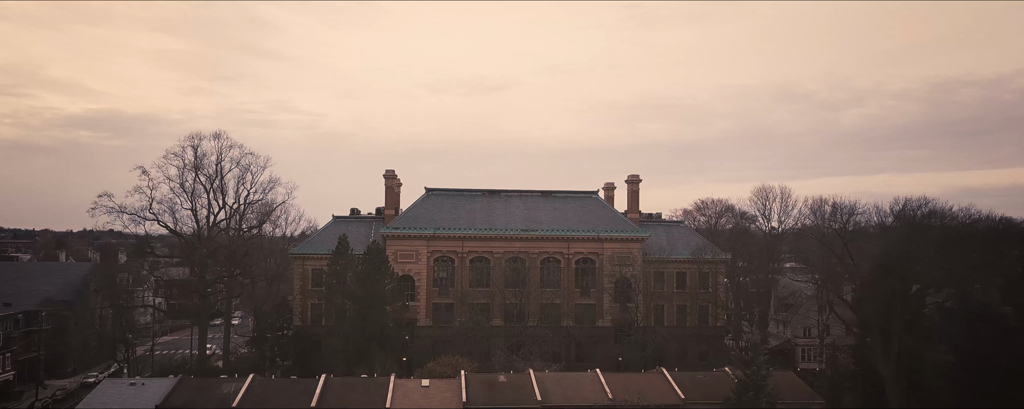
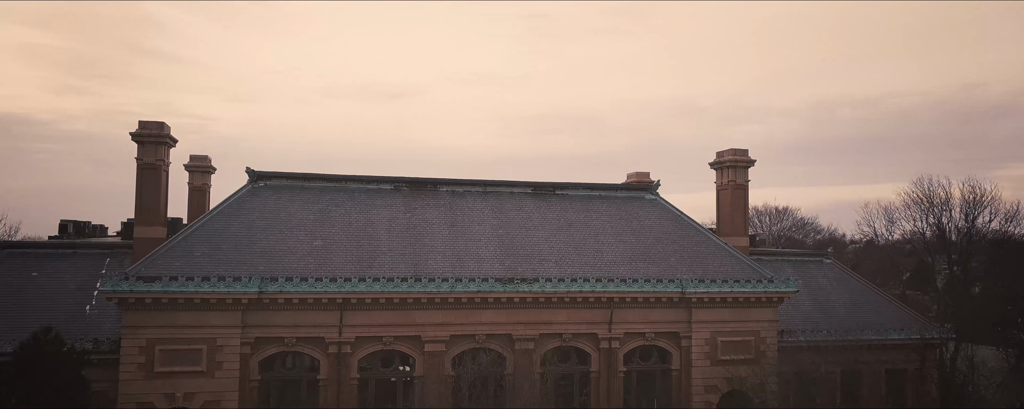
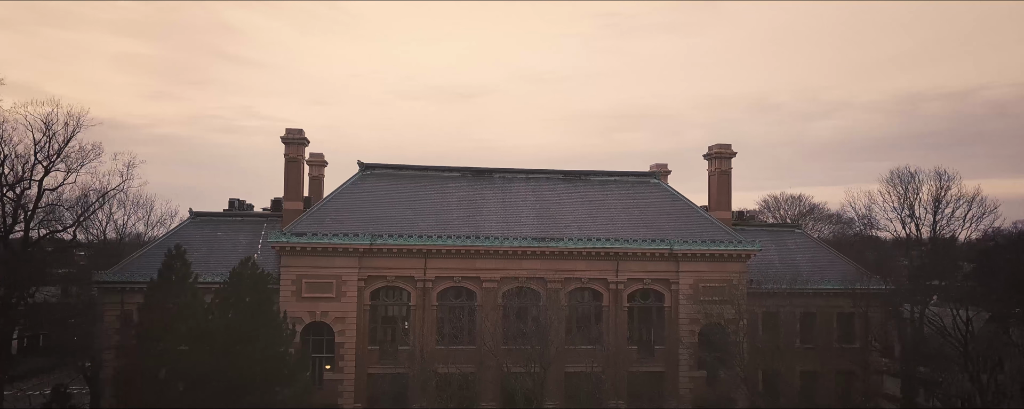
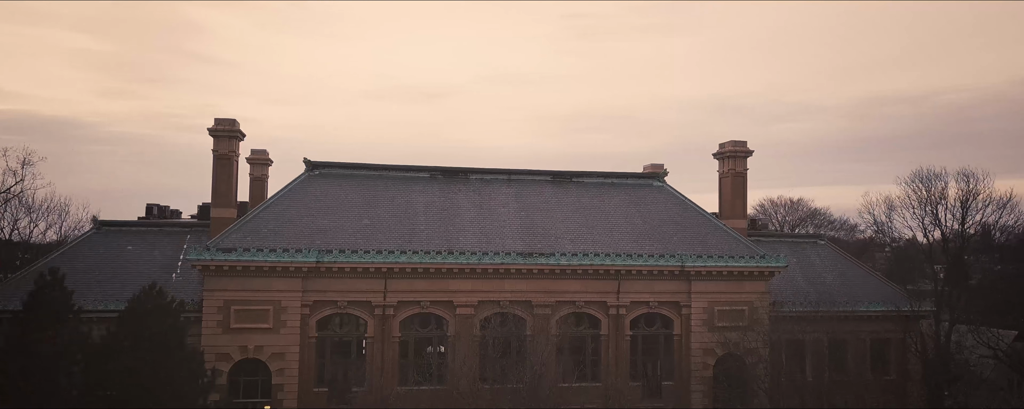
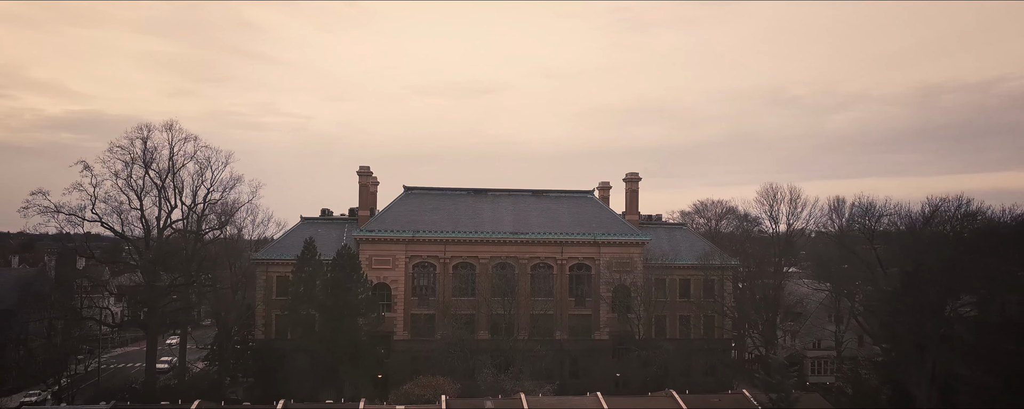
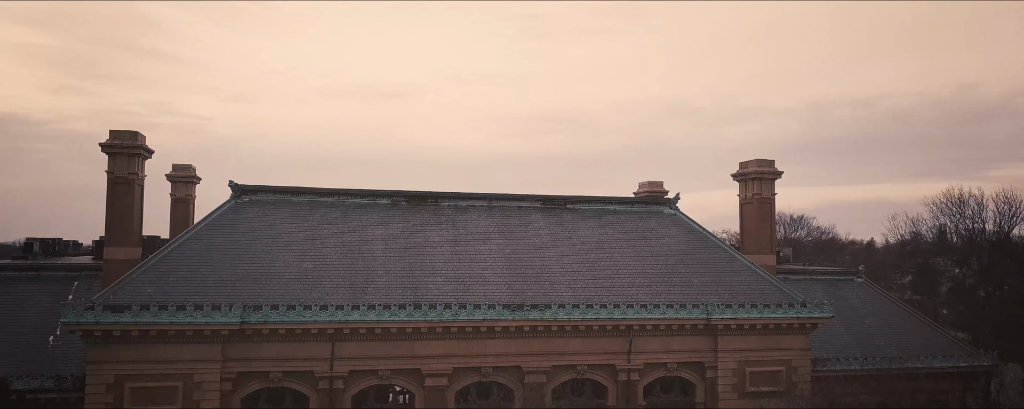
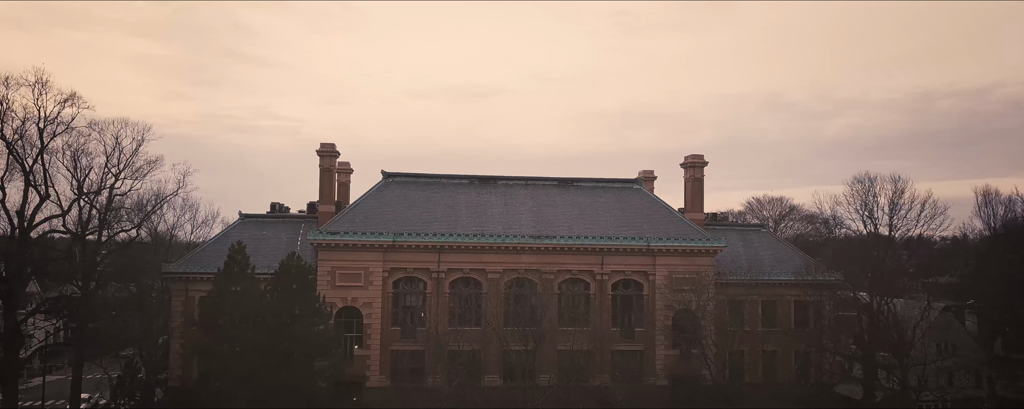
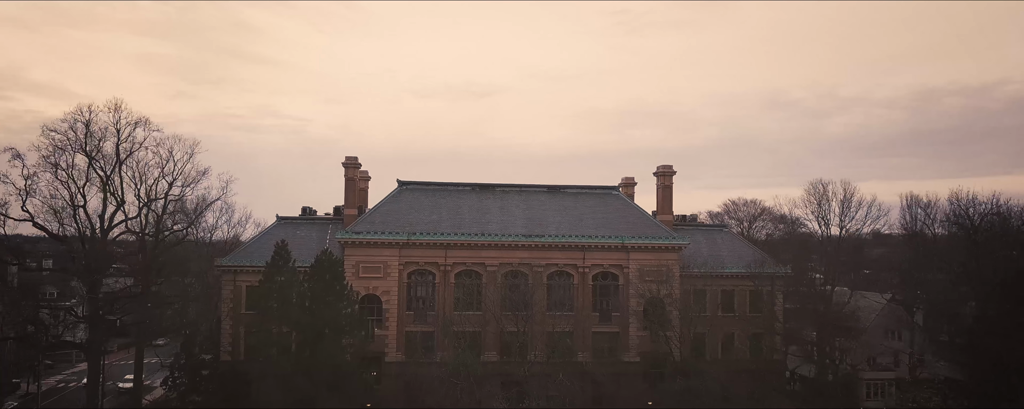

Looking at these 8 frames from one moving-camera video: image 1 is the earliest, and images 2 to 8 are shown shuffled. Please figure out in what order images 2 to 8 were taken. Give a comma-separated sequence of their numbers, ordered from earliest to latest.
5, 8, 7, 3, 4, 2, 6
